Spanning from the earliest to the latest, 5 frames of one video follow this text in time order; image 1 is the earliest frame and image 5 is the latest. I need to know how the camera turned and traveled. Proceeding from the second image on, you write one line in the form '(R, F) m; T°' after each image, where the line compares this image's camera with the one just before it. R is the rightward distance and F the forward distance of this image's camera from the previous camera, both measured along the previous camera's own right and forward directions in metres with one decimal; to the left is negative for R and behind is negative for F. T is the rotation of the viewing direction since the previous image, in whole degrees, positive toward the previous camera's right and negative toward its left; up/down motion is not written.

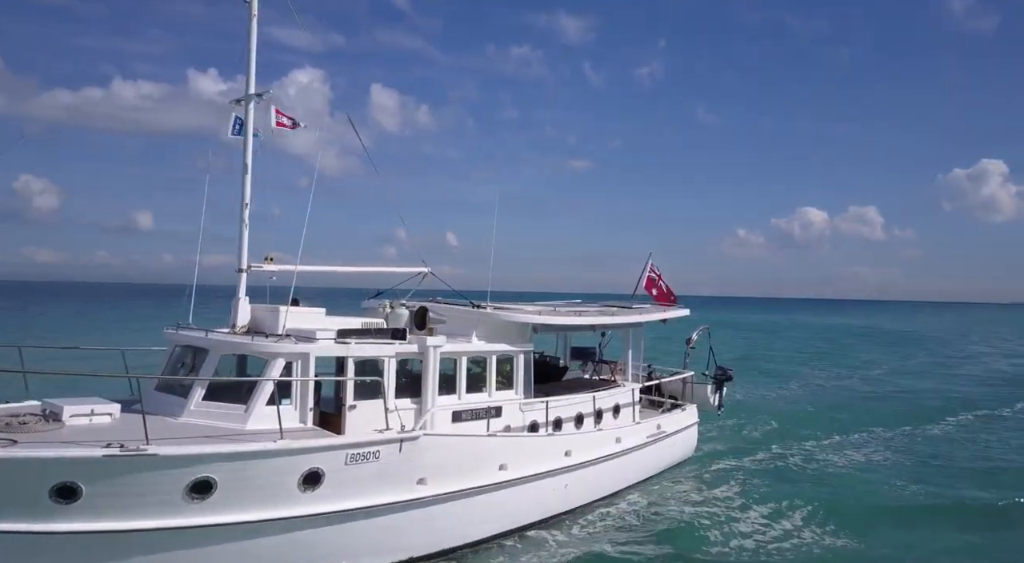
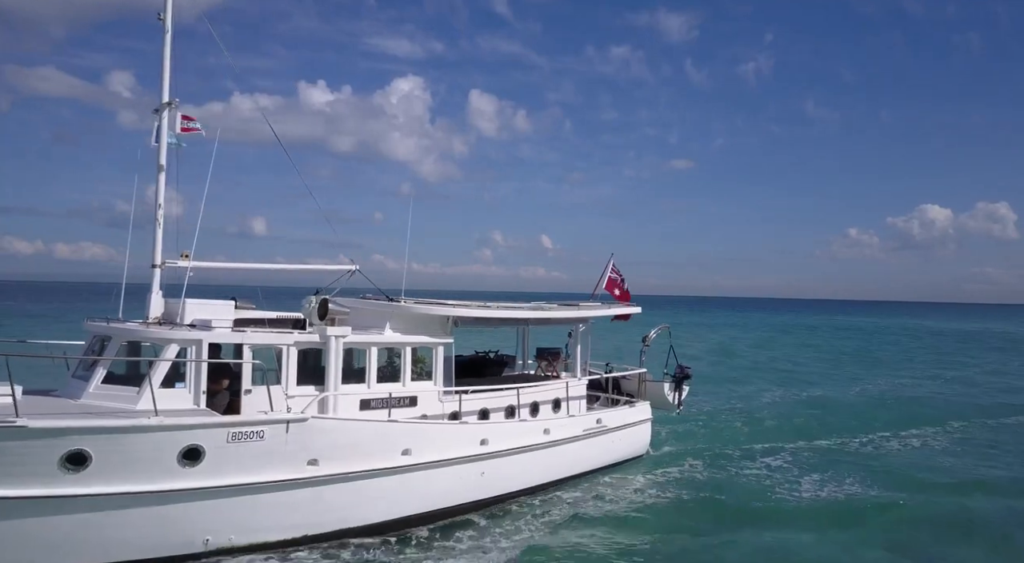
(+3.8, -0.2) m; -7°
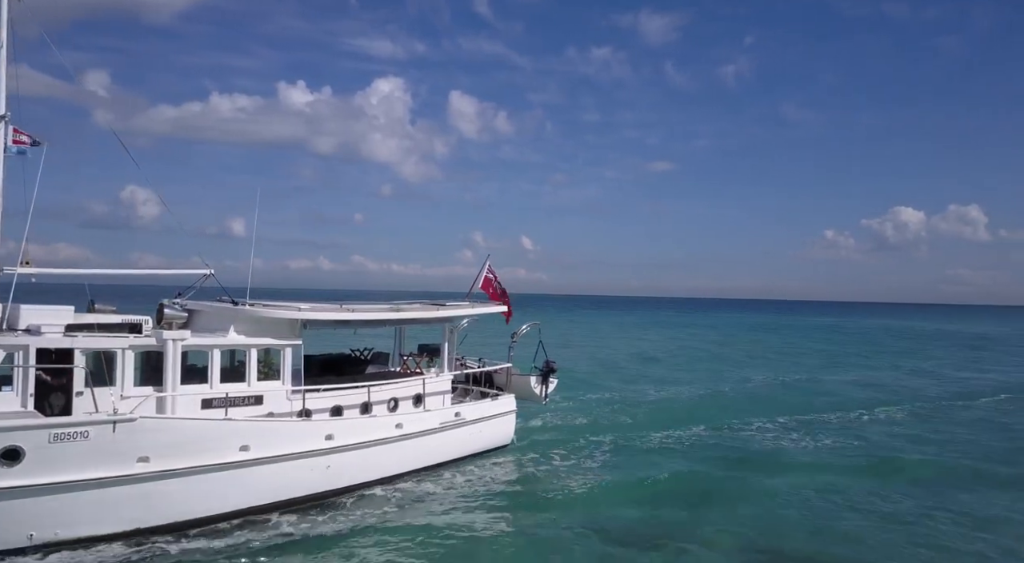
(+3.0, -0.7) m; +1°
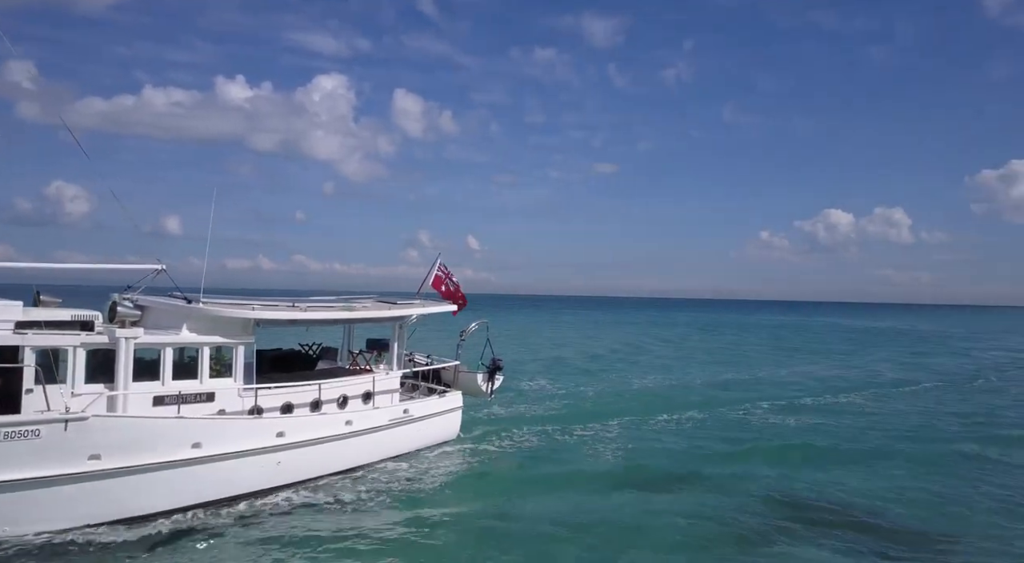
(-0.1, -0.7) m; +4°
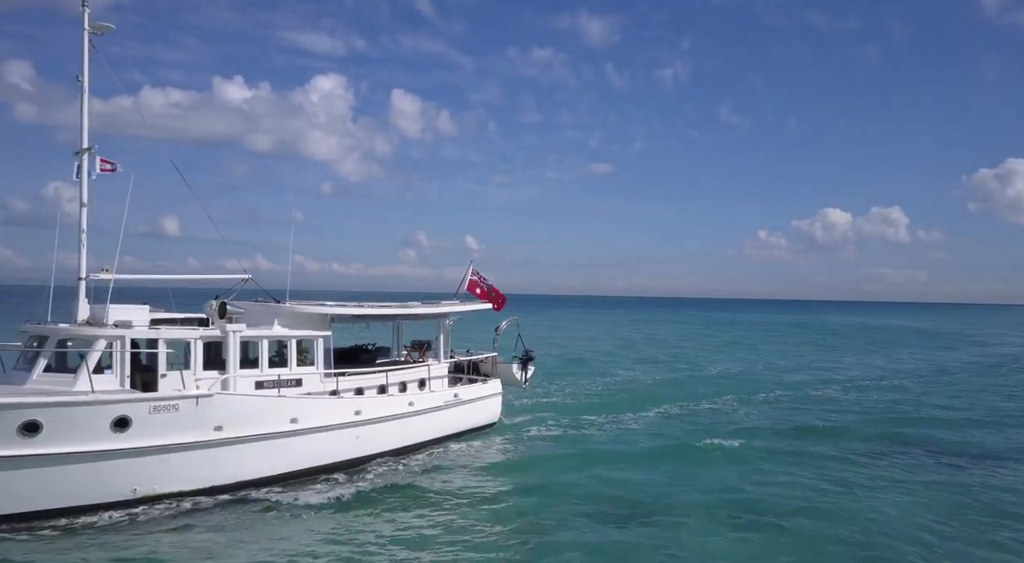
(-1.0, -3.3) m; 0°
